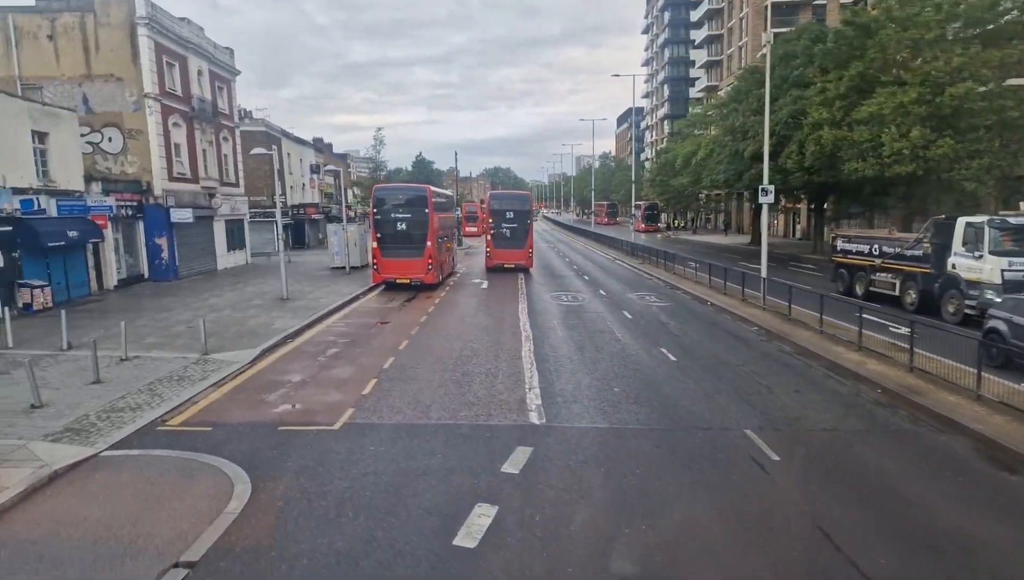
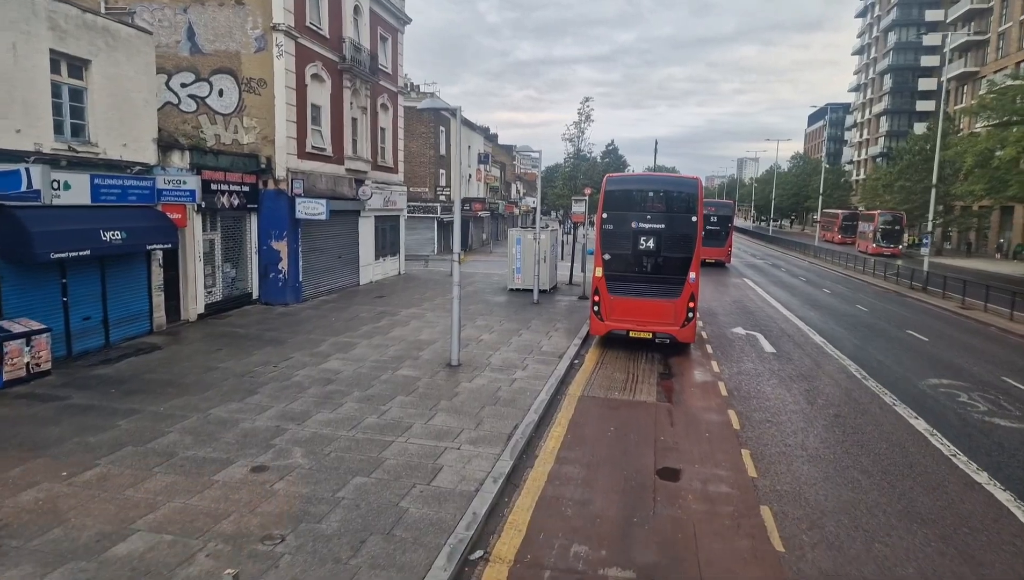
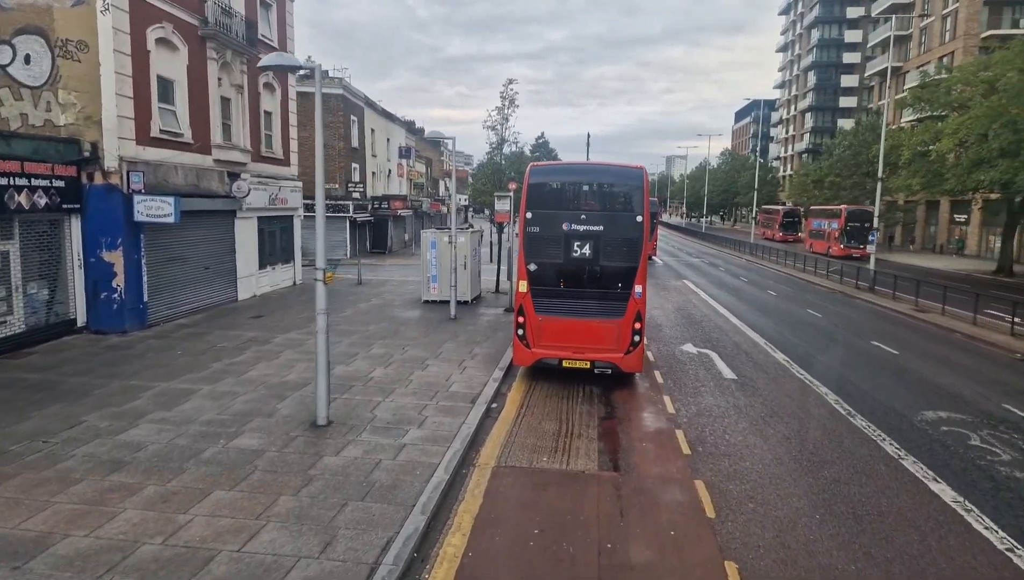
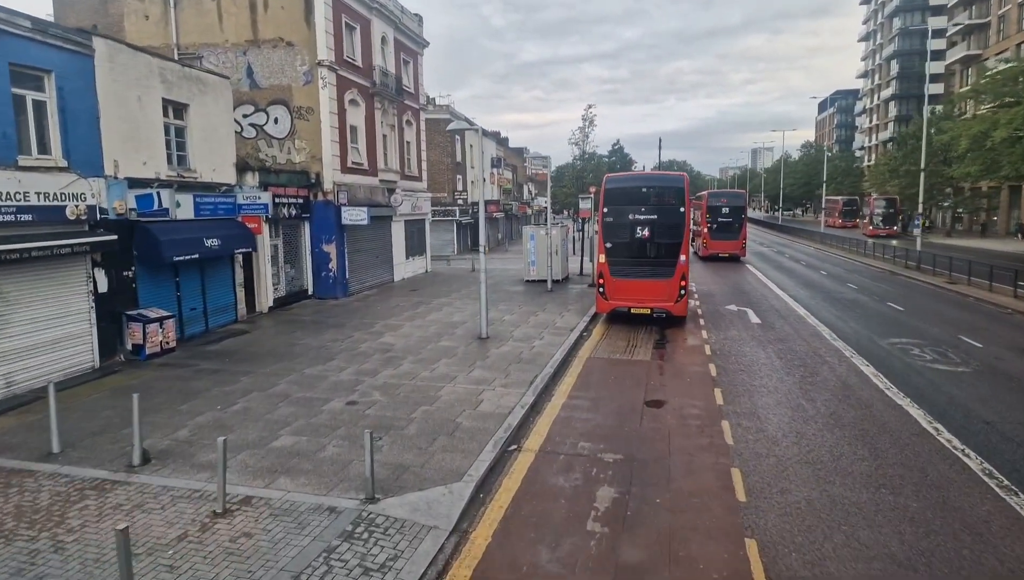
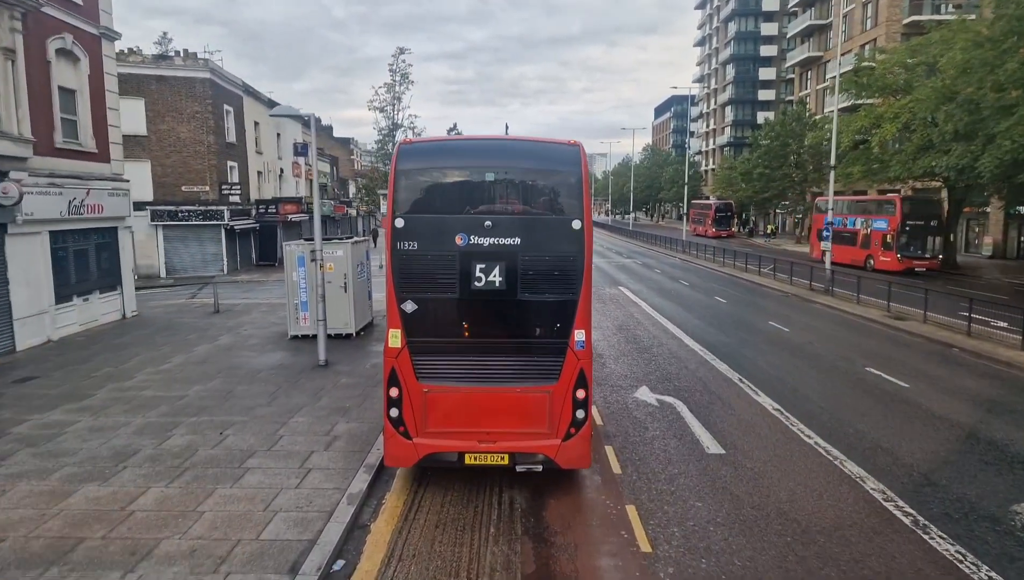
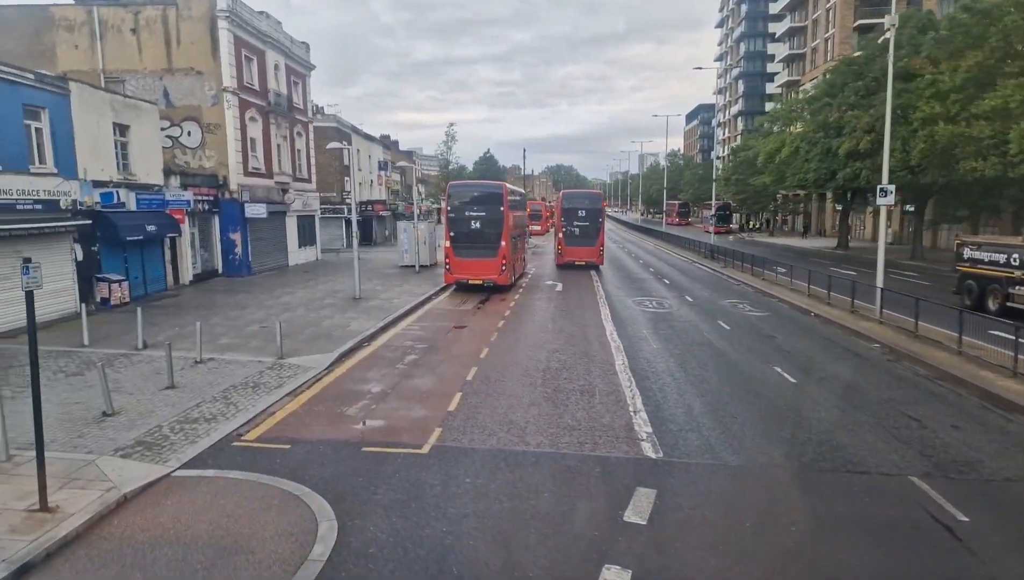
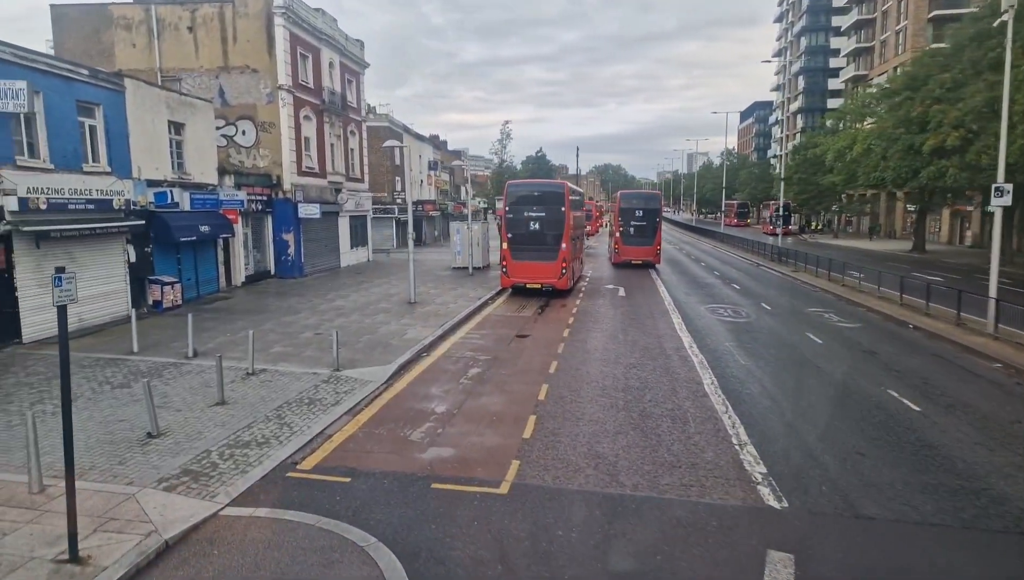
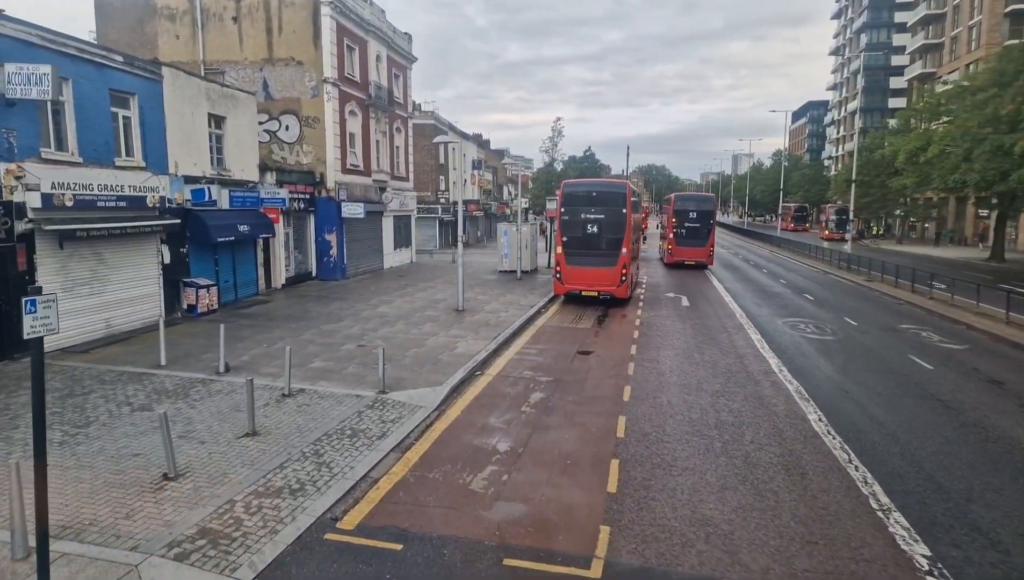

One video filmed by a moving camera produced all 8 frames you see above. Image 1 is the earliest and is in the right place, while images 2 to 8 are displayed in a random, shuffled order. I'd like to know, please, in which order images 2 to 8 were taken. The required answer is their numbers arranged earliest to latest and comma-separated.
6, 7, 8, 4, 2, 3, 5
